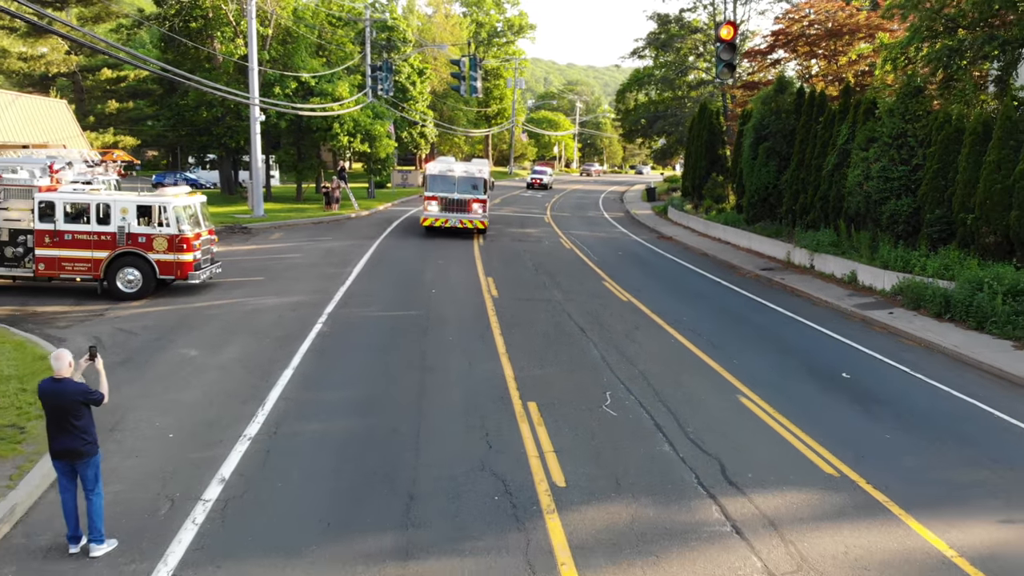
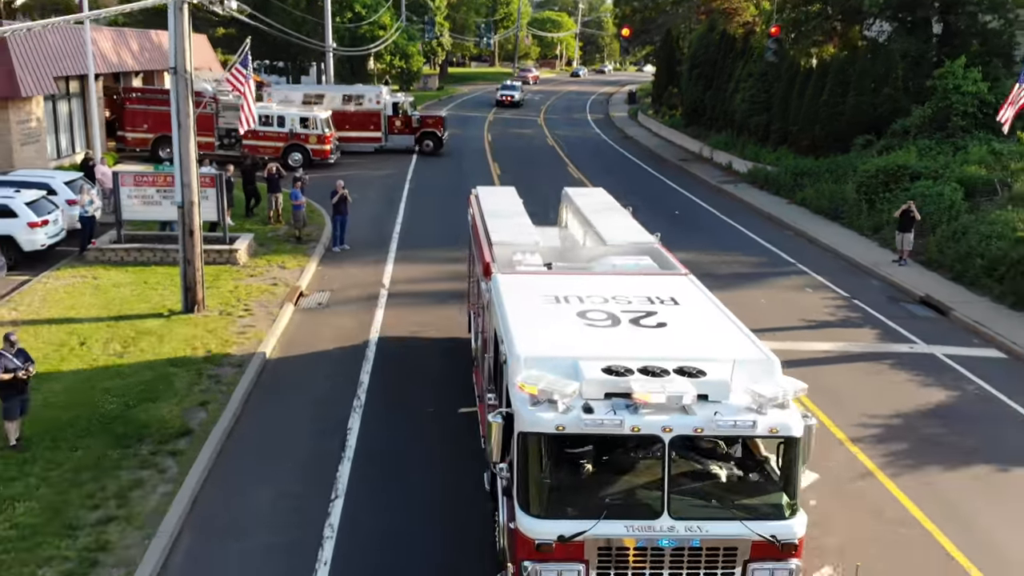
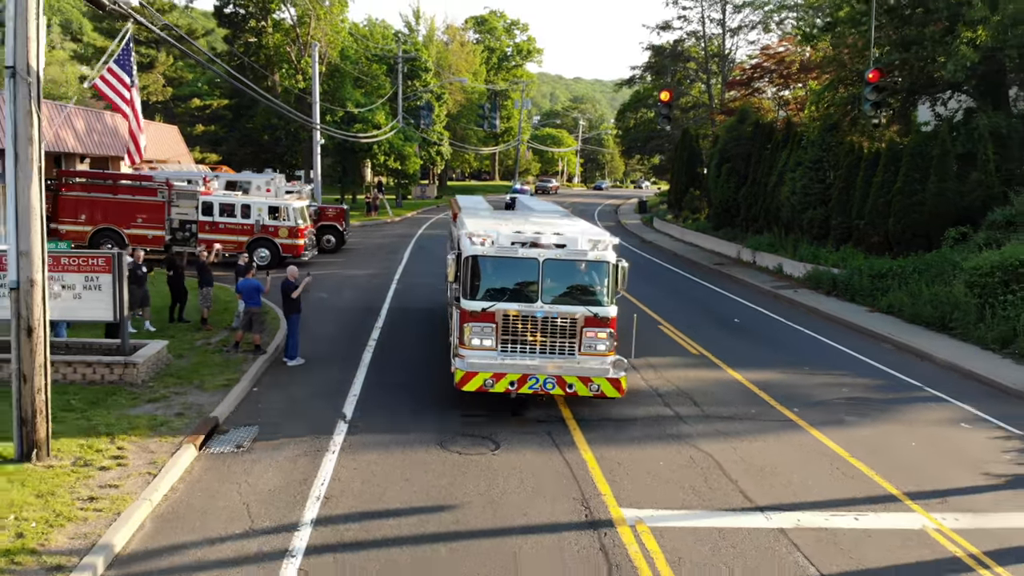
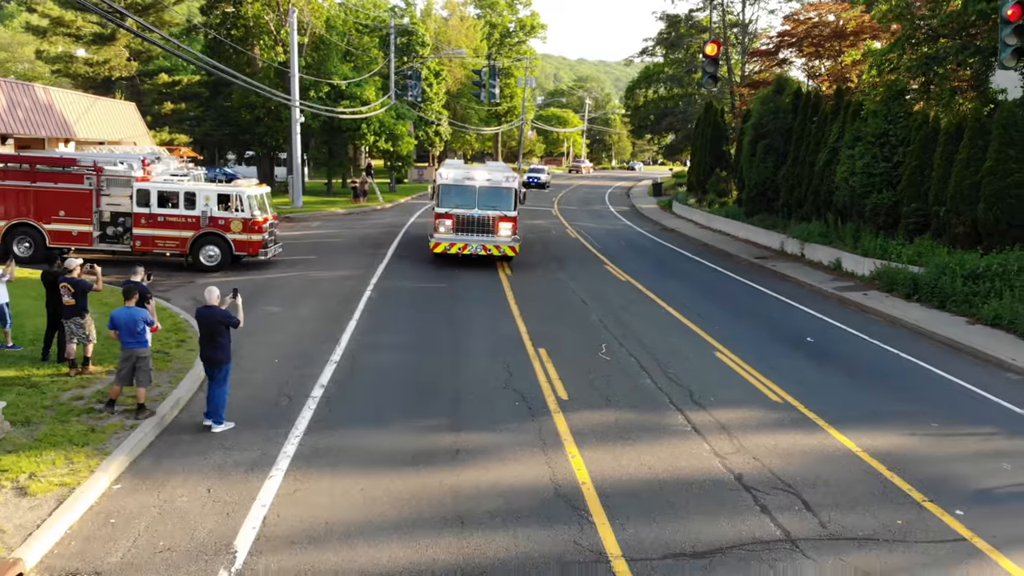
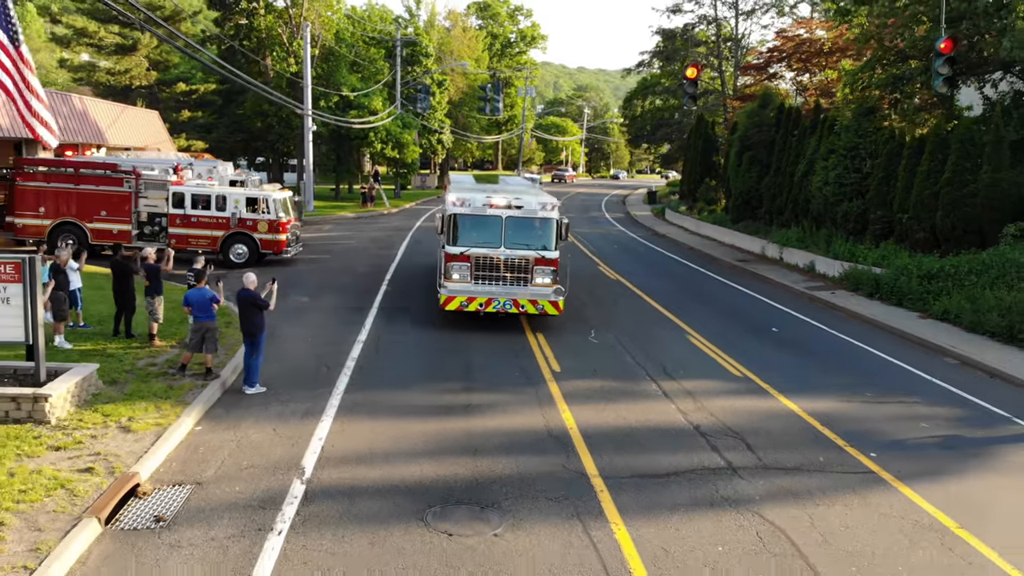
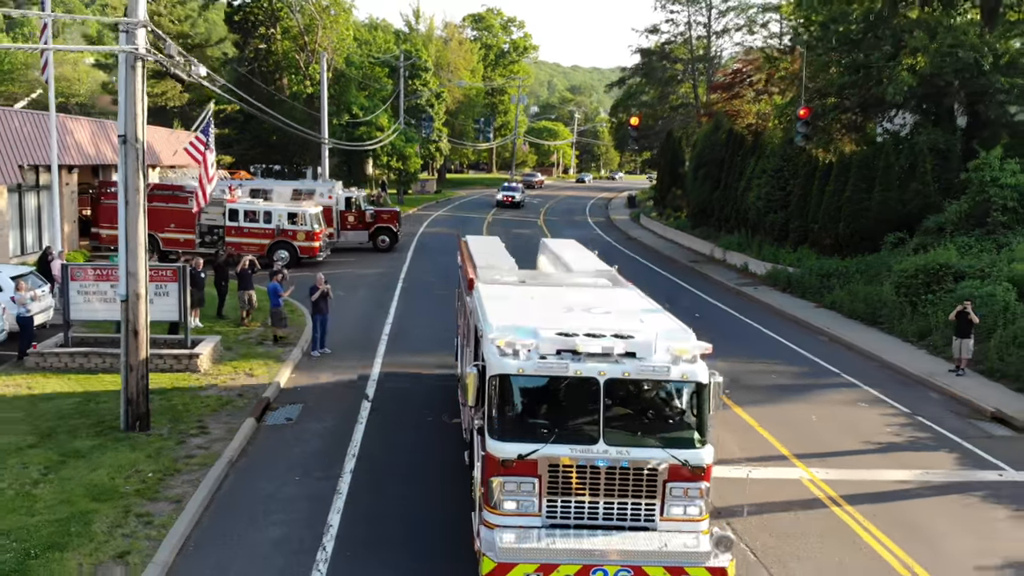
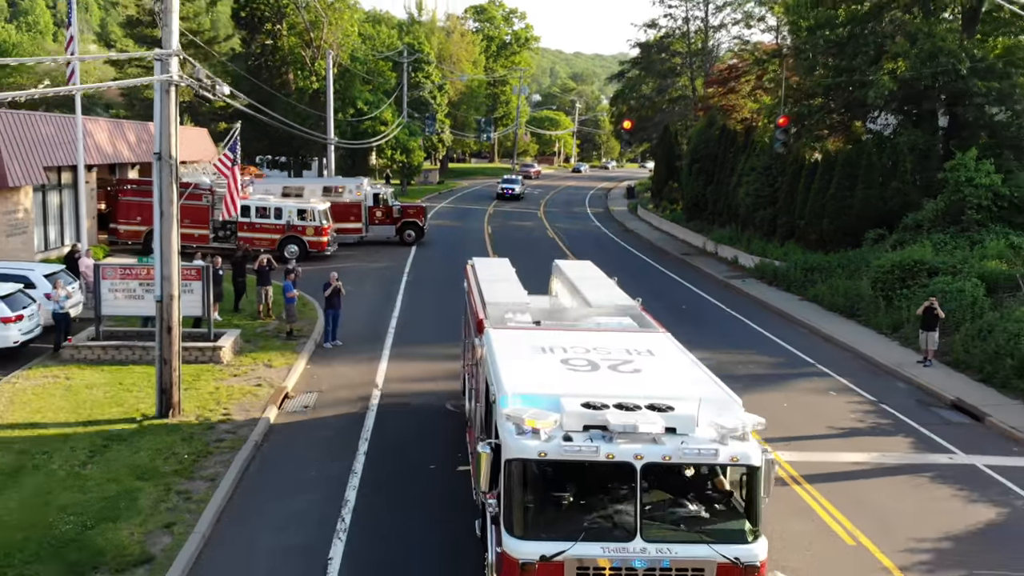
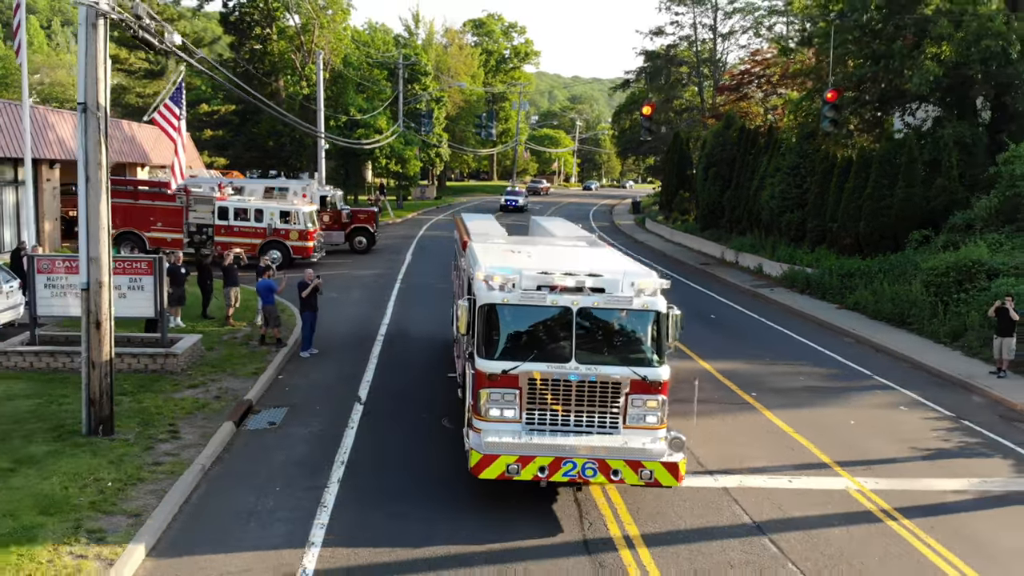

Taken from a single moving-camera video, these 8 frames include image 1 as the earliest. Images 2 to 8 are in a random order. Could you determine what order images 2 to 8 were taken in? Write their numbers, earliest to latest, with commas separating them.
4, 5, 3, 8, 6, 7, 2
